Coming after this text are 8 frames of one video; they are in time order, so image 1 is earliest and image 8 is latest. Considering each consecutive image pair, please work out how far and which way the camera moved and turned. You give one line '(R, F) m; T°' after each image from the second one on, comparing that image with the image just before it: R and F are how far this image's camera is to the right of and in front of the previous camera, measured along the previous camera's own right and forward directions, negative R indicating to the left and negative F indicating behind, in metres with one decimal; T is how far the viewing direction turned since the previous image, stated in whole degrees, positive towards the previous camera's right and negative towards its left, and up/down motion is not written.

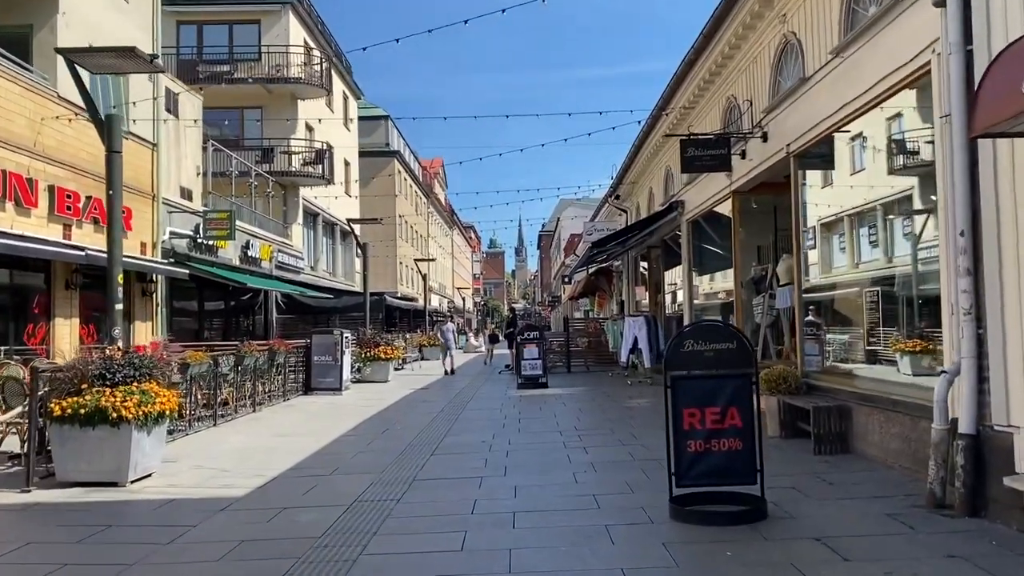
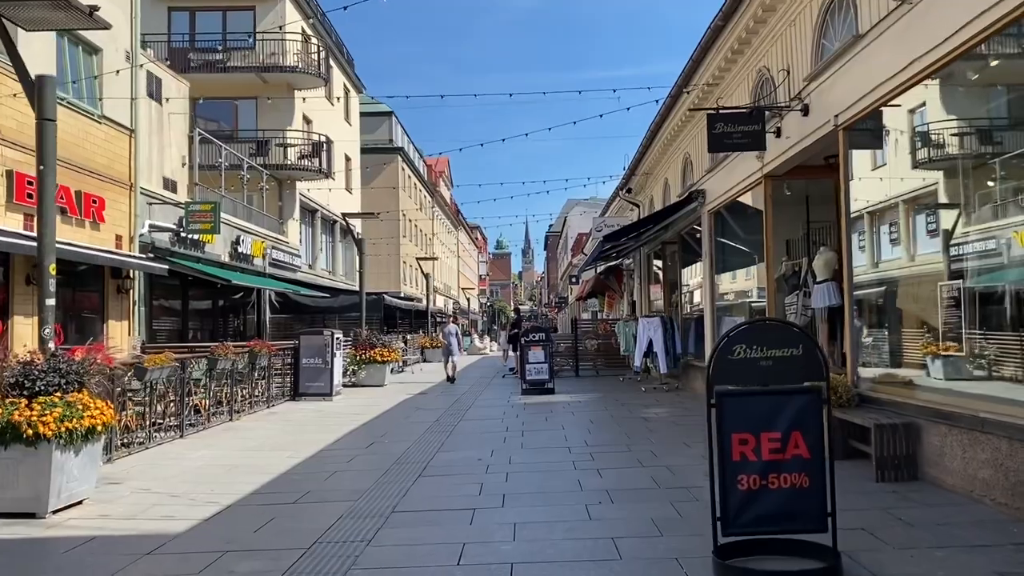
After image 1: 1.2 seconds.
(+0.1, +1.3) m; 0°
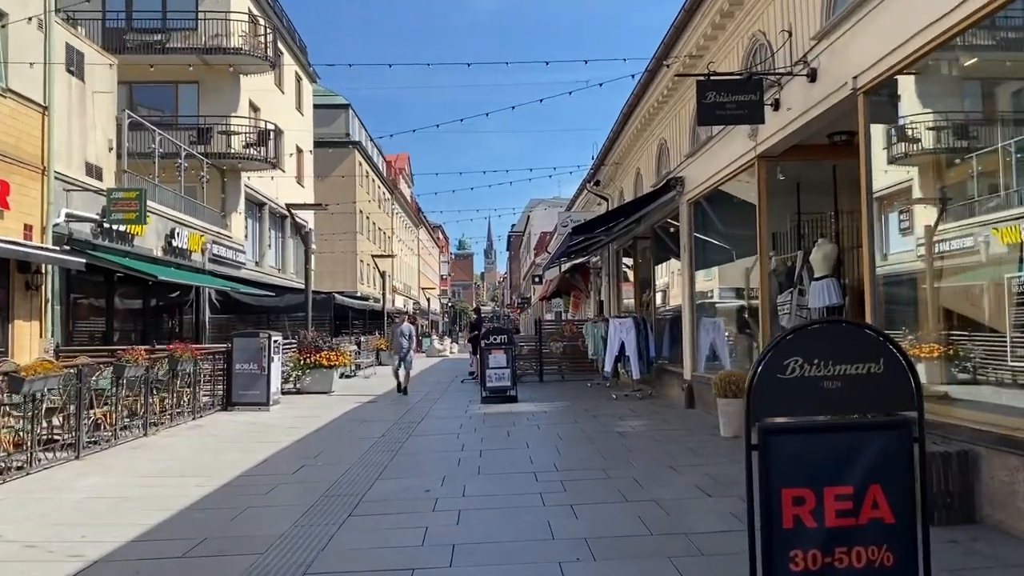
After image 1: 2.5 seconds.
(+0.1, +1.5) m; +3°
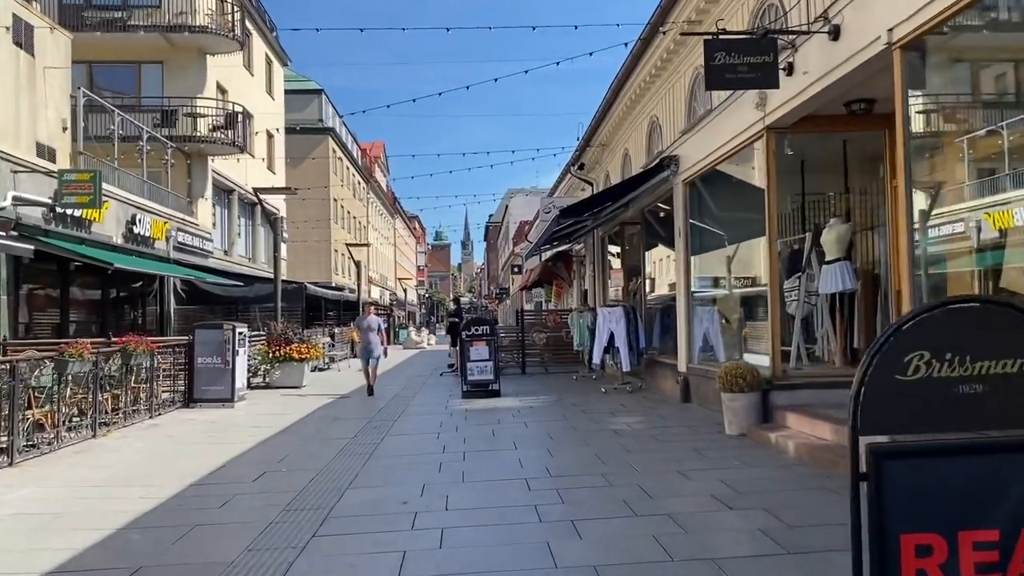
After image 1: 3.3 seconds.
(-0.1, +0.9) m; +2°
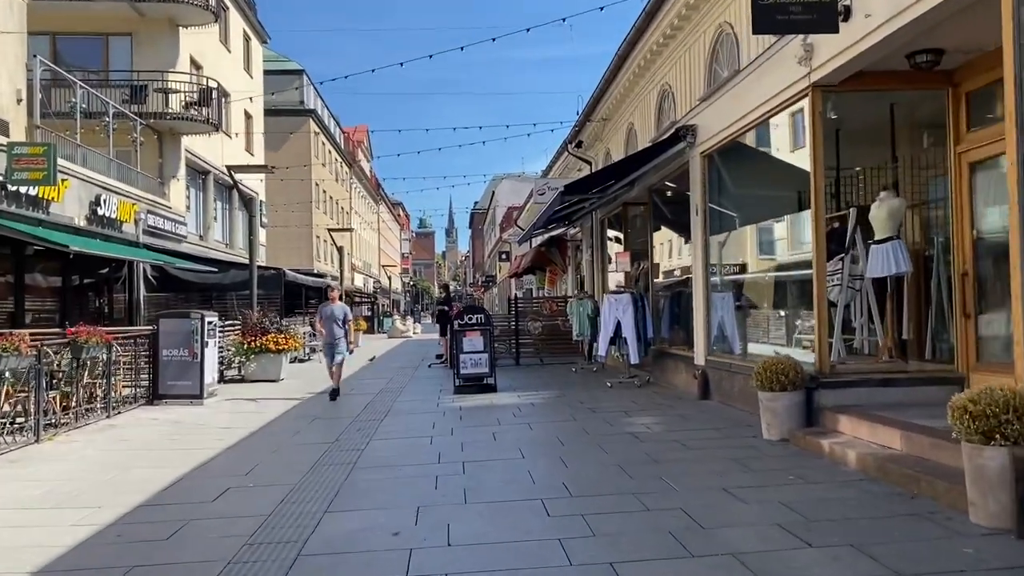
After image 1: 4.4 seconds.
(-0.2, +1.2) m; +1°
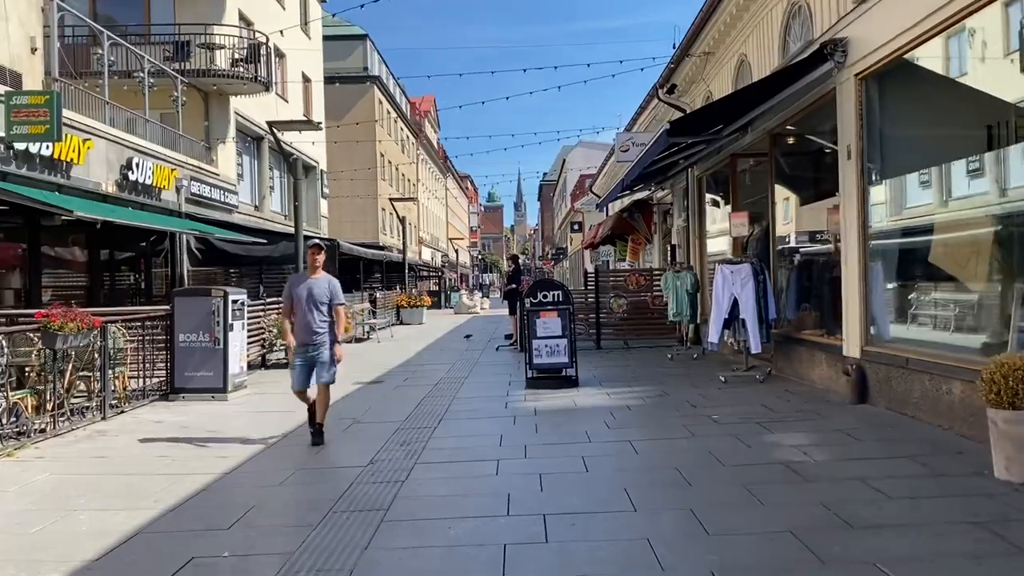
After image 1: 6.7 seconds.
(-0.2, +2.4) m; -5°
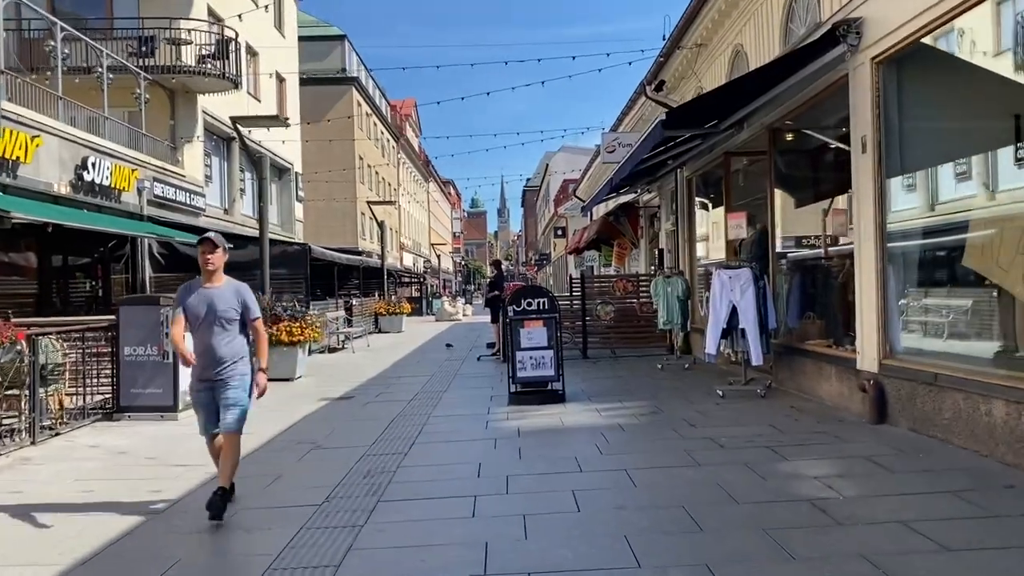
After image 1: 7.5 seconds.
(0.0, +0.8) m; +1°
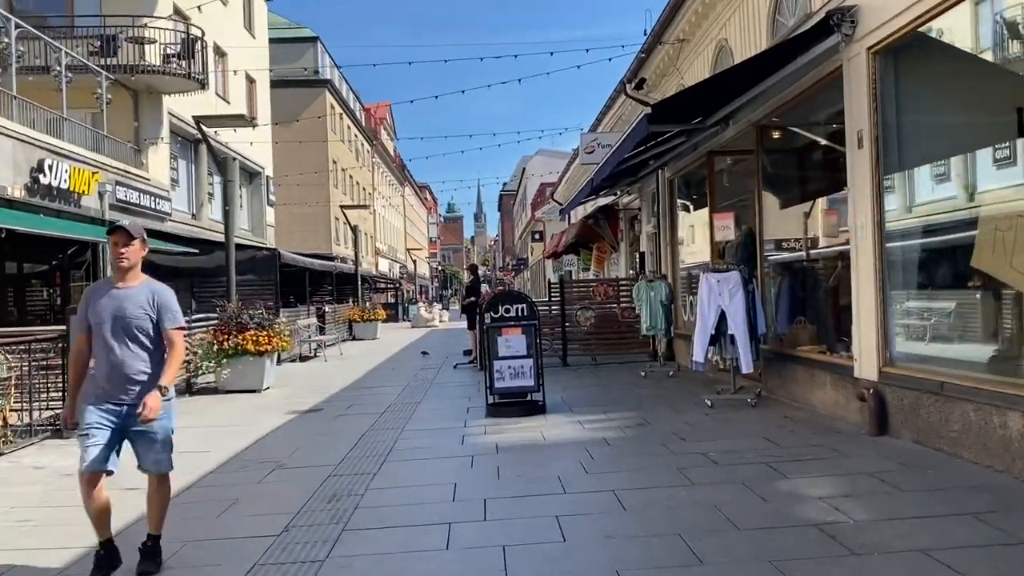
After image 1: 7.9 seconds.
(0.0, +0.5) m; +2°
